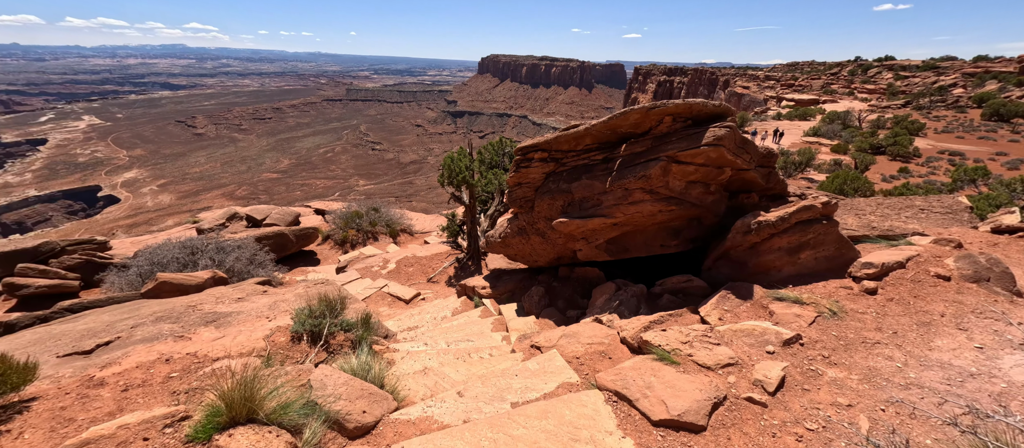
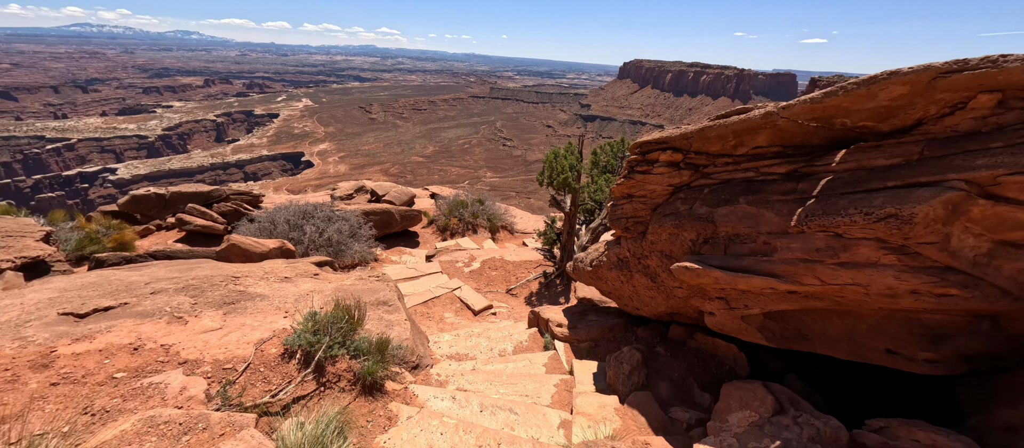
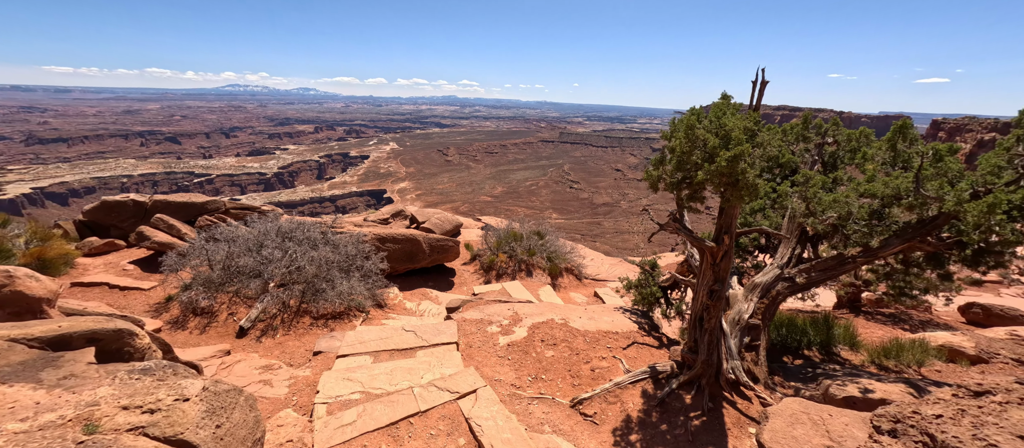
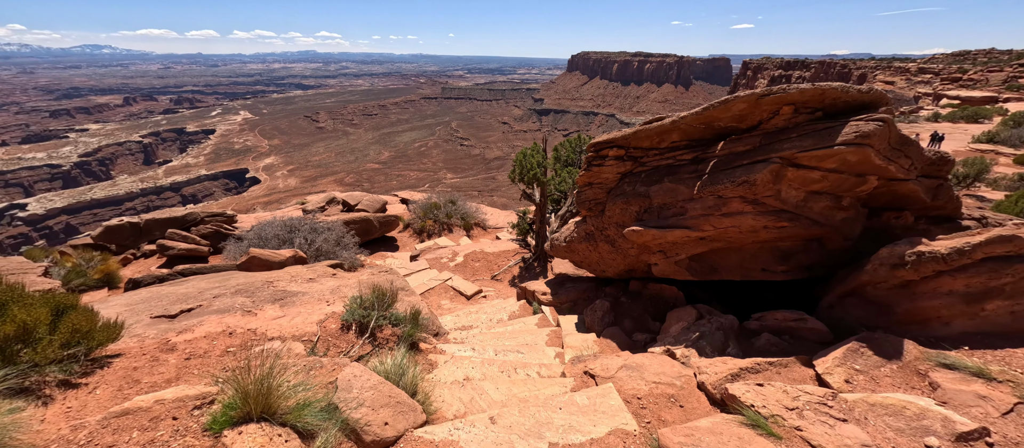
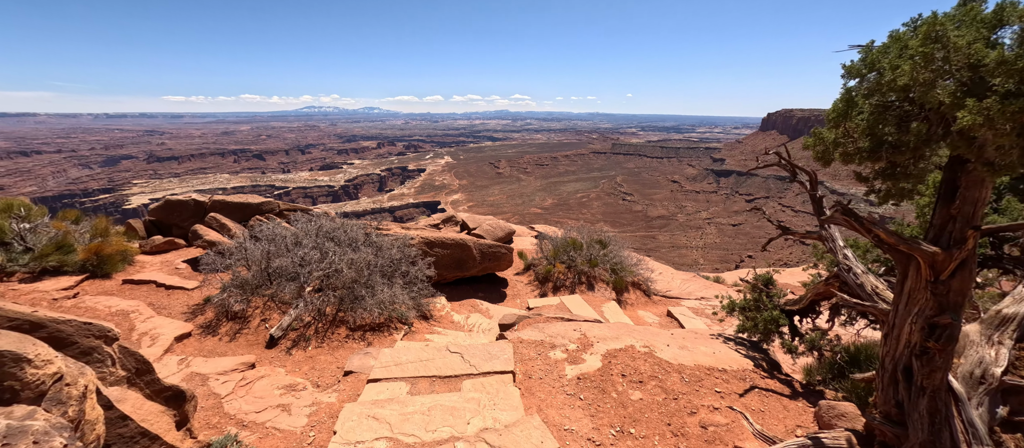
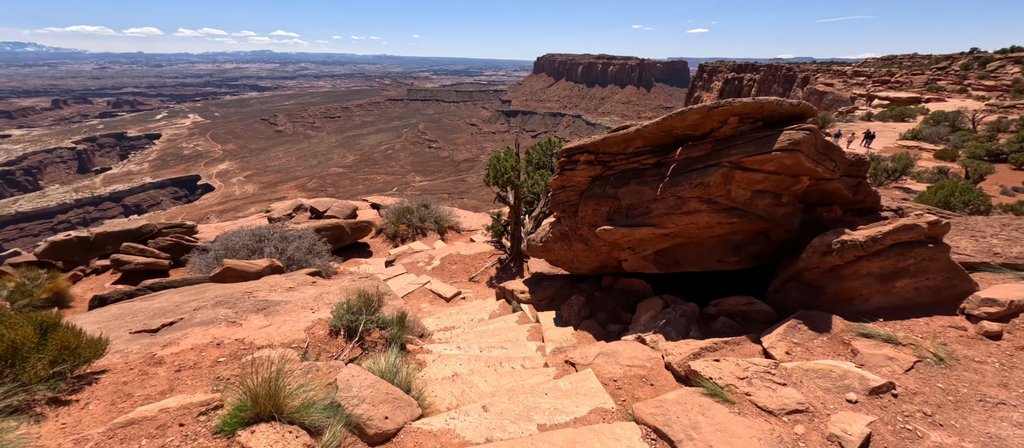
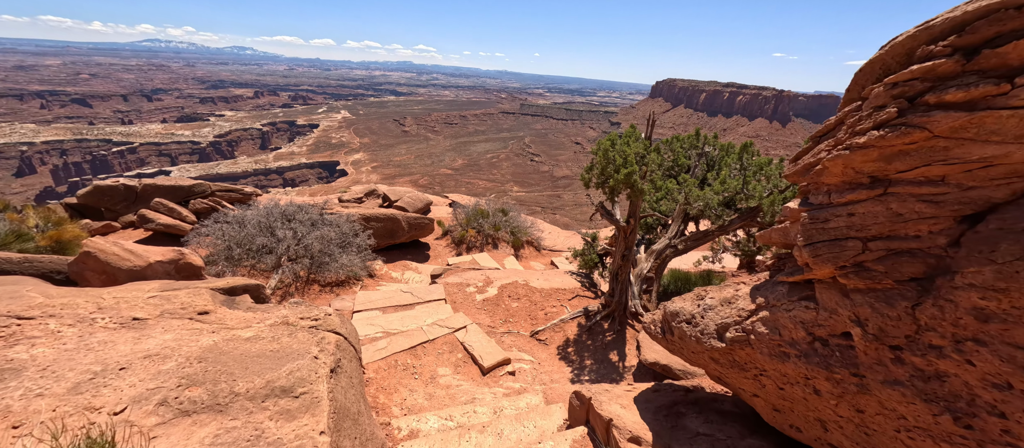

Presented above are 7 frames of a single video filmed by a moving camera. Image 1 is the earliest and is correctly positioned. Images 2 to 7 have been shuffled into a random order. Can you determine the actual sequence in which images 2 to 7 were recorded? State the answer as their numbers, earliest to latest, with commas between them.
6, 4, 2, 7, 3, 5
